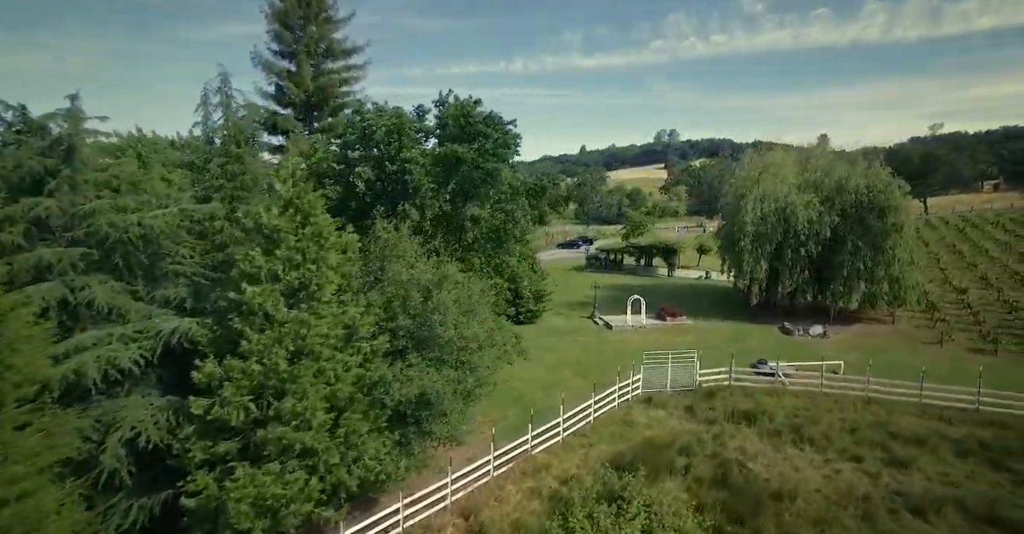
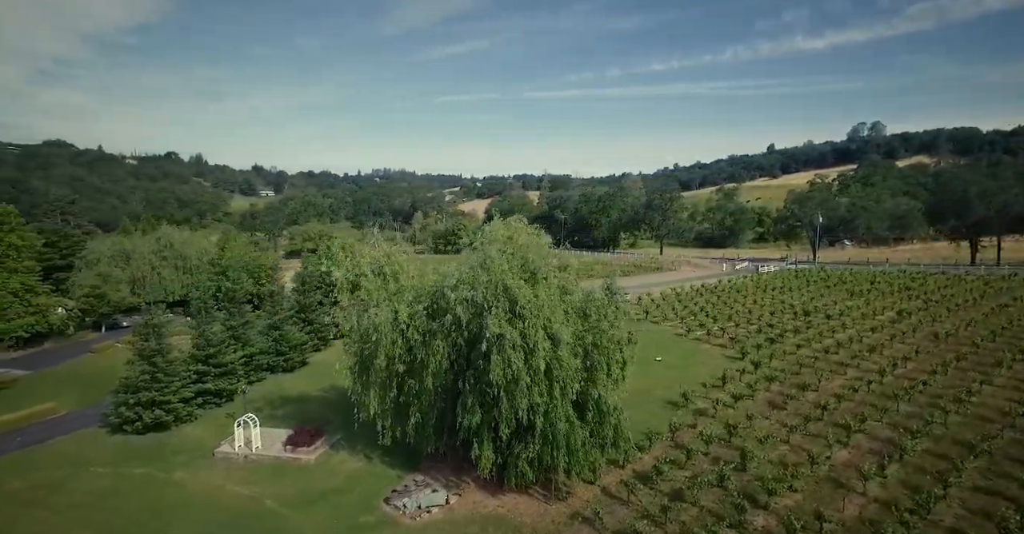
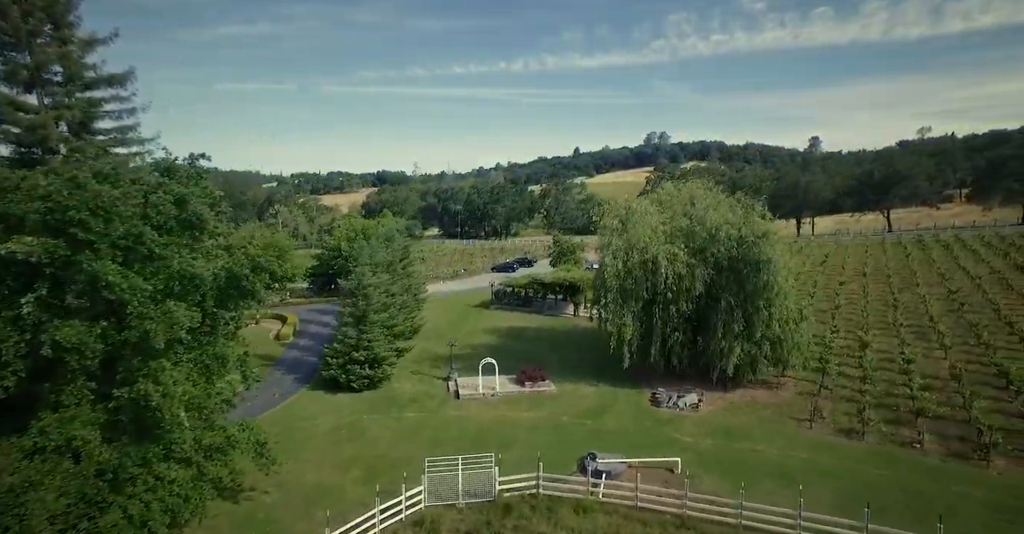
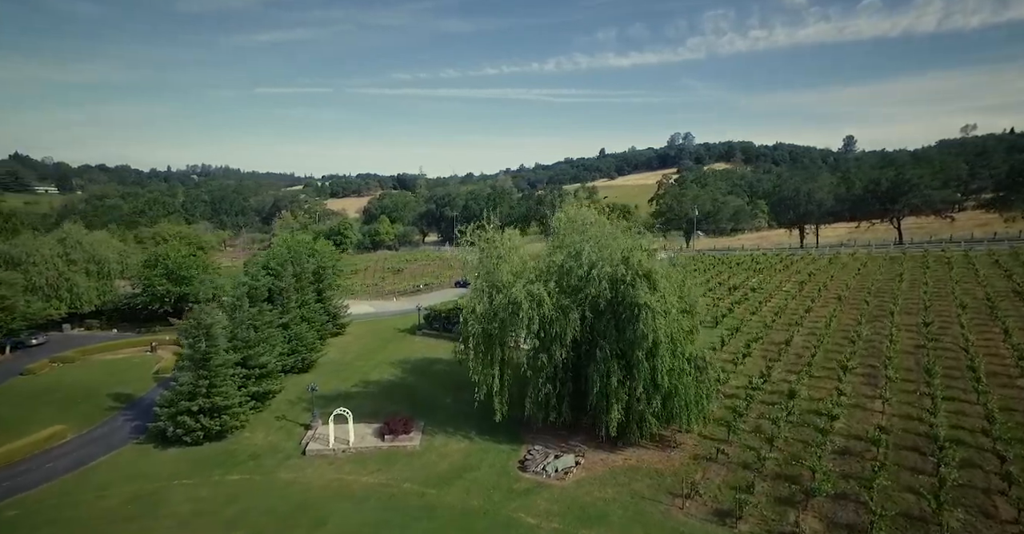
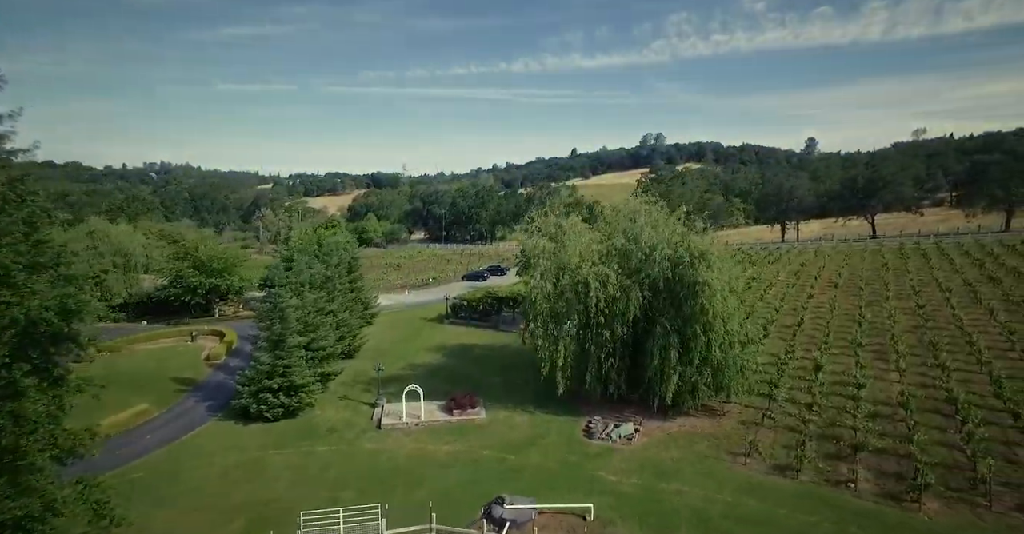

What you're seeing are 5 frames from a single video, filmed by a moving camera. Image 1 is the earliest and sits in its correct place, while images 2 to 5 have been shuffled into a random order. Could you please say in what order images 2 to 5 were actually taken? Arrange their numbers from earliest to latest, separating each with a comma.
3, 5, 4, 2
